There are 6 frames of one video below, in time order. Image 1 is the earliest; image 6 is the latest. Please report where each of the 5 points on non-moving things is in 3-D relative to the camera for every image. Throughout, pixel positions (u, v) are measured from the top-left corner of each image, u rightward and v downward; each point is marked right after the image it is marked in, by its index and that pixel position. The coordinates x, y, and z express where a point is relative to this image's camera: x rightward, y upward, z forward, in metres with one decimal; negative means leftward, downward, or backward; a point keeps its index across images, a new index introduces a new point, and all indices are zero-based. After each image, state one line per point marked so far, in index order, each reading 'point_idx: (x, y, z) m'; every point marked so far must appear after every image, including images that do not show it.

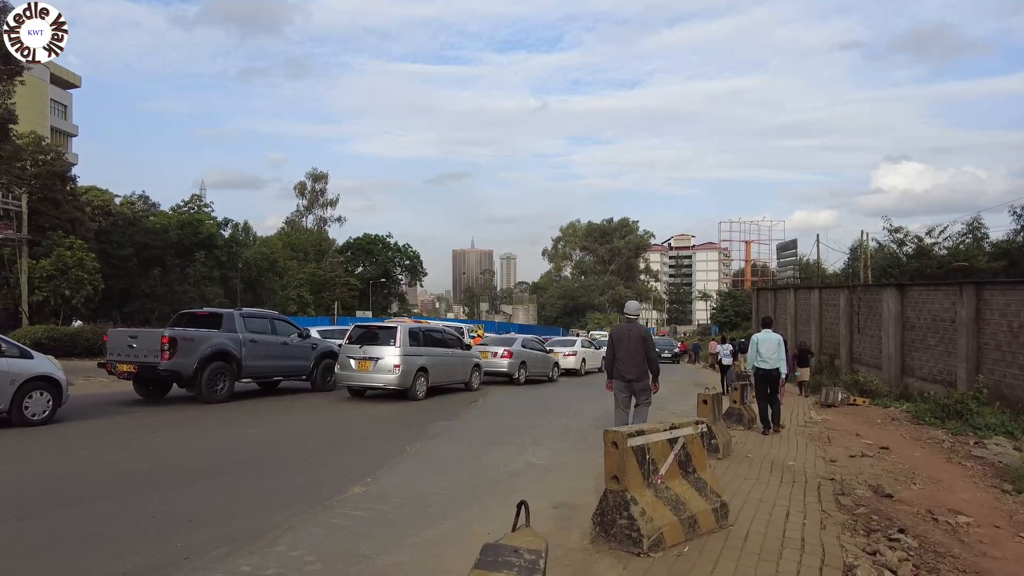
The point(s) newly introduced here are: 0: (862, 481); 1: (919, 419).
0: (+2.9, -1.6, +5.6) m
1: (+6.5, -2.1, +11.0) m
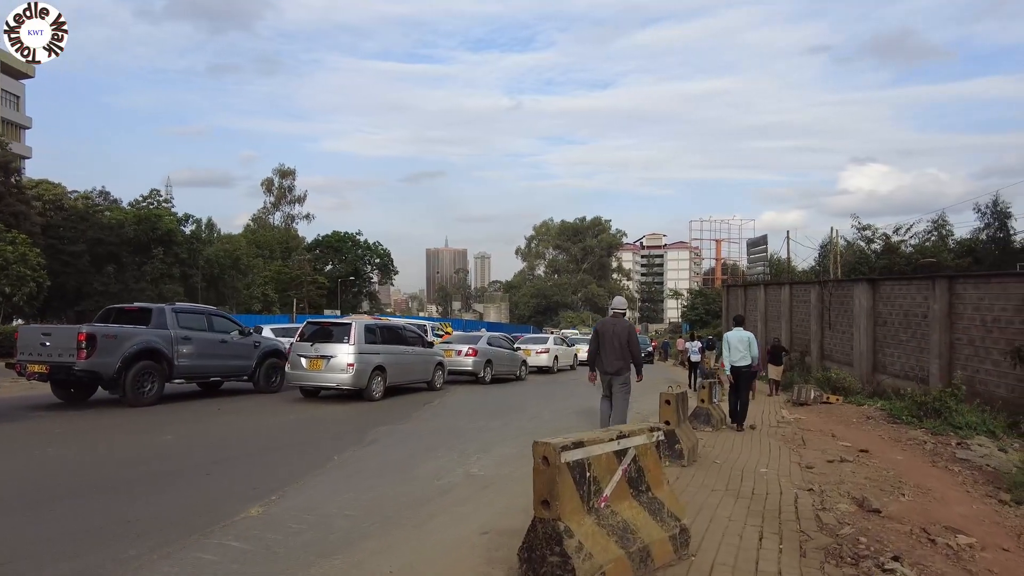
0: (+2.4, -1.5, +4.9) m
1: (+5.8, -2.0, +10.4) m
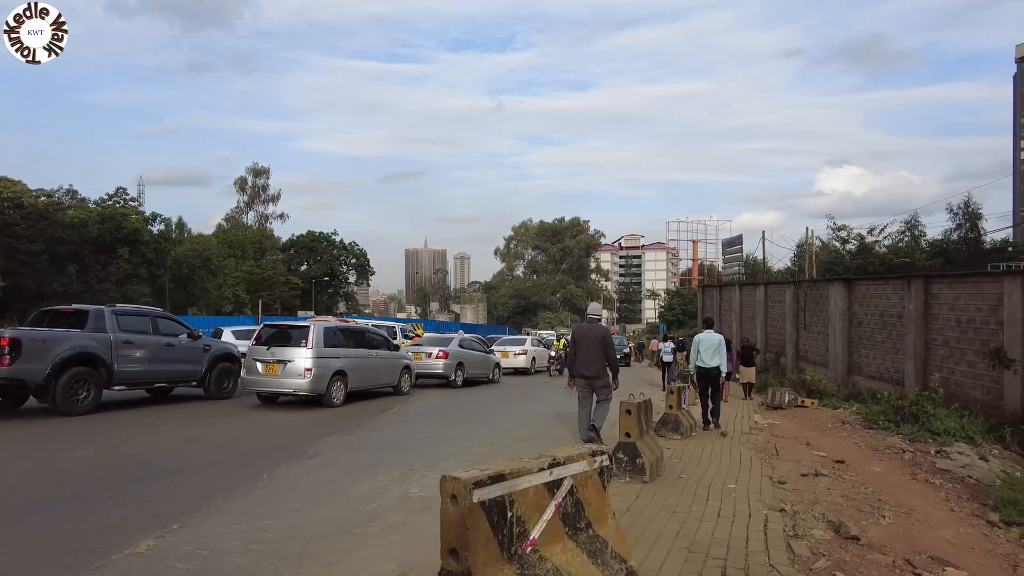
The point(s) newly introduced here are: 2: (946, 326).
0: (+2.0, -1.5, +4.4) m
1: (+5.3, -2.0, +10.1) m
2: (+8.9, -0.8, +14.1) m
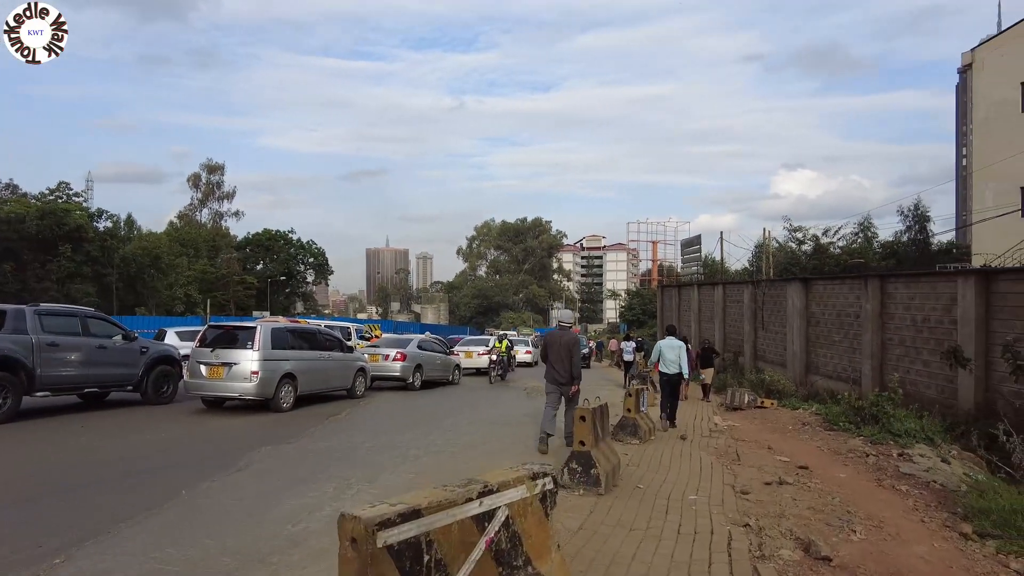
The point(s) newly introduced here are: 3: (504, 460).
0: (+1.6, -1.5, +4.1) m
1: (+4.6, -2.0, +9.9) m
2: (+8.0, -0.8, +14.1) m
3: (-0.1, -1.7, +6.9) m
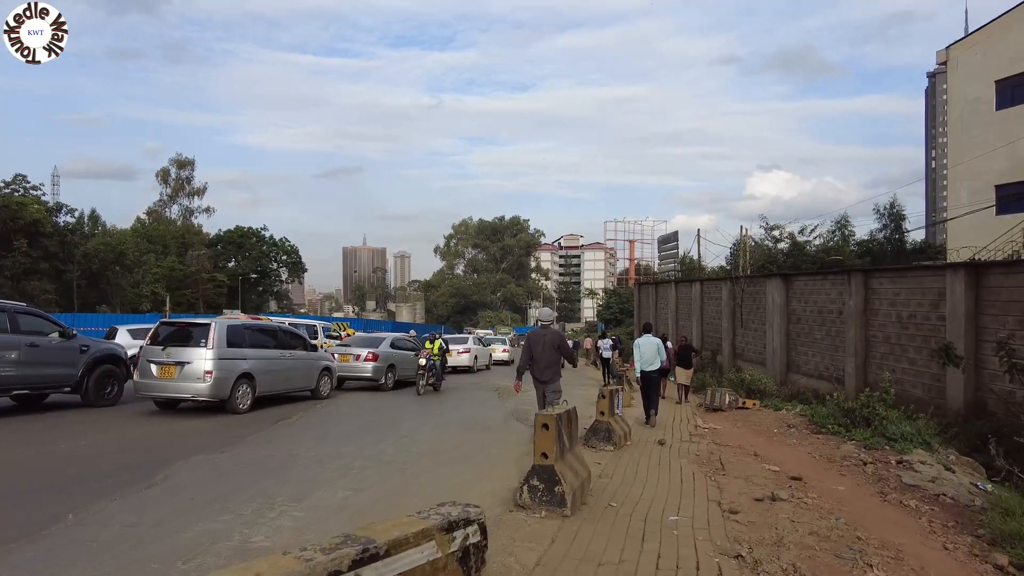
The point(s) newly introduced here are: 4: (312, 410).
0: (+1.3, -1.4, +3.4) m
1: (+4.1, -1.9, +9.2) m
2: (+7.4, -0.7, +13.6) m
3: (-0.5, -1.6, +6.1) m
4: (-4.1, -2.4, +13.7) m
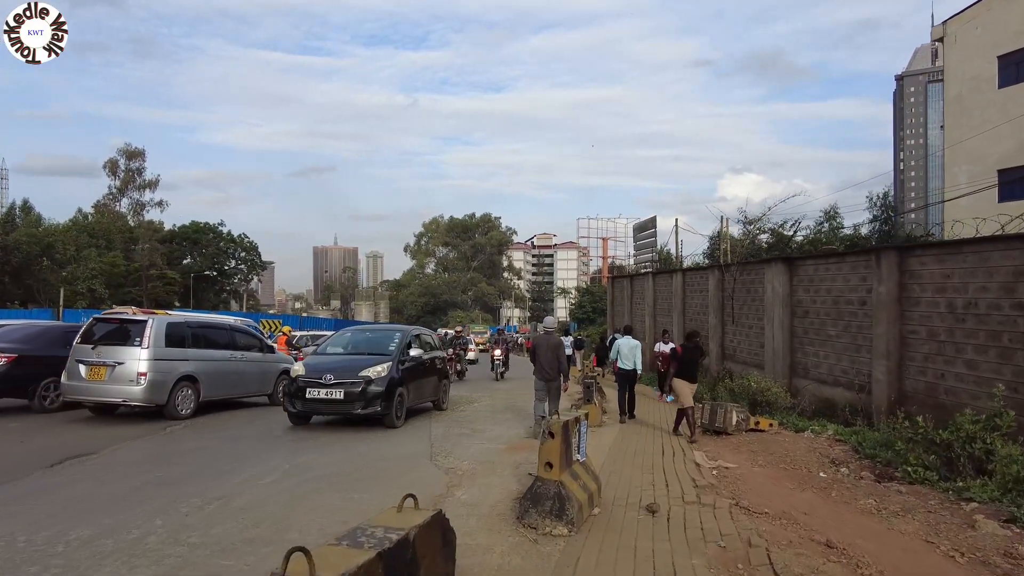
0: (+0.7, -1.1, +0.1) m
1: (+3.3, -1.6, +6.0) m
2: (+6.4, -0.4, +10.5) m
3: (-1.2, -1.3, +2.7) m
4: (-5.1, -2.1, +10.1) m
